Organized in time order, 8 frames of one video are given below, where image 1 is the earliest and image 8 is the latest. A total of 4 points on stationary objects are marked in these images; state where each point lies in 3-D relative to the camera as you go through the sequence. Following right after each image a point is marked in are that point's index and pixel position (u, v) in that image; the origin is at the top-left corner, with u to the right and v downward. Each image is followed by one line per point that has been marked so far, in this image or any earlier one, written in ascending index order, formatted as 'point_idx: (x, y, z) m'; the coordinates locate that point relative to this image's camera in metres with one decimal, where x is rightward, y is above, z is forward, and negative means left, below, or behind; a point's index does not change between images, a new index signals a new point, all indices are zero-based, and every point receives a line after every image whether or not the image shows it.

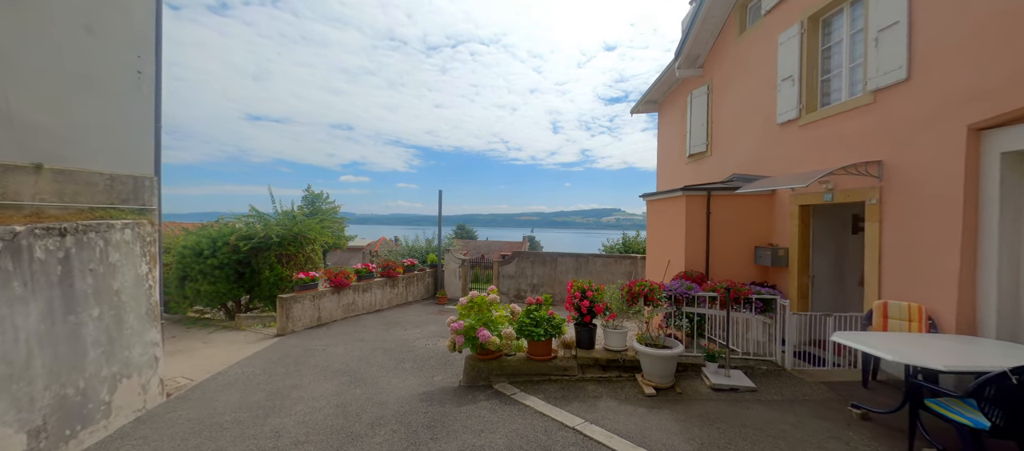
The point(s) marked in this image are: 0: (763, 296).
0: (+2.7, -0.8, +3.9) m
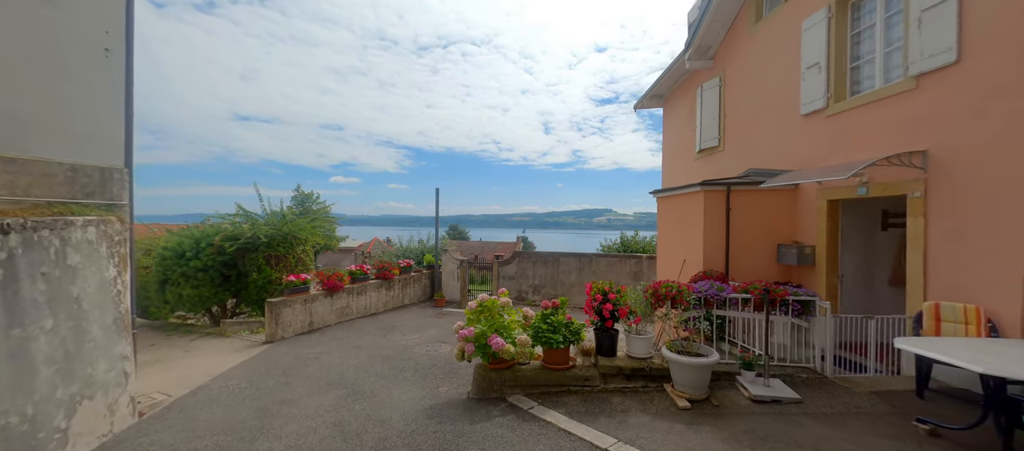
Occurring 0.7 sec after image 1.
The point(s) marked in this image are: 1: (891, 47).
0: (+2.9, -0.7, +3.6) m
1: (+4.3, +2.0, +4.1) m
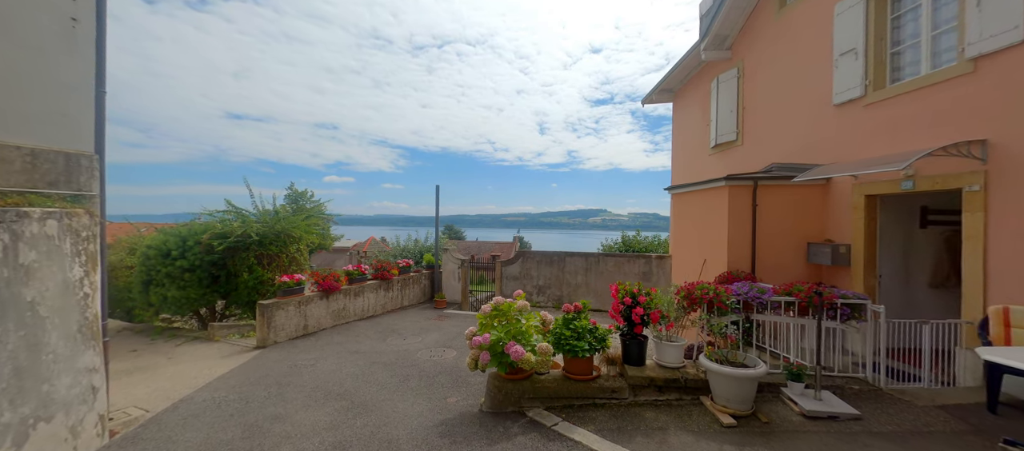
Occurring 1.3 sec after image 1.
0: (+3.1, -0.7, +3.3) m
1: (+4.5, +2.0, +3.8) m
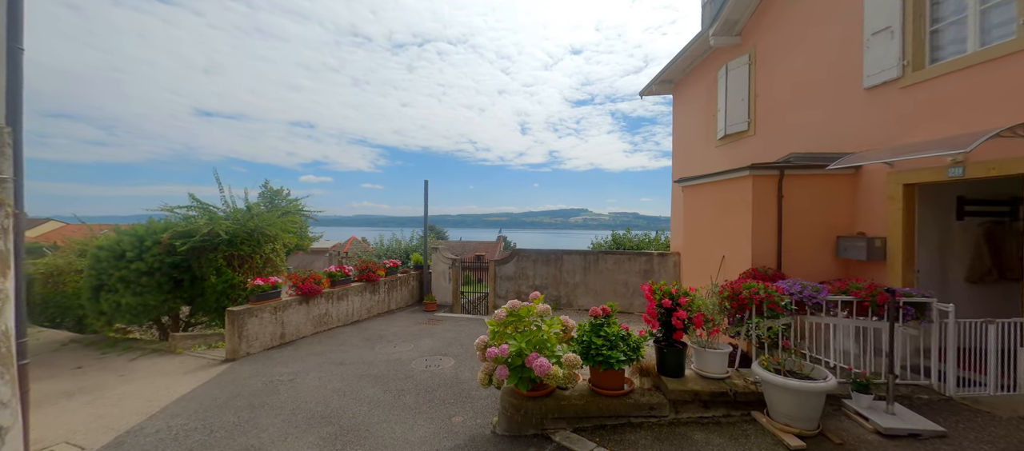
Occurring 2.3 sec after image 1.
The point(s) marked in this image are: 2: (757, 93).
0: (+3.3, -0.6, +2.9) m
1: (+4.6, +2.1, +3.5) m
2: (+4.1, +2.2, +6.1) m
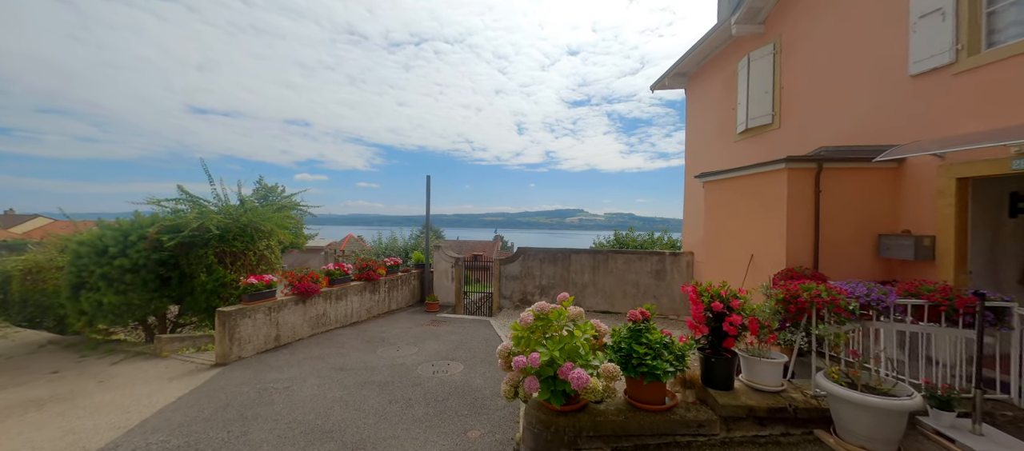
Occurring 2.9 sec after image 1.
0: (+3.5, -0.6, +2.6) m
1: (+4.8, +2.2, +3.2) m
2: (+4.3, +2.3, +5.8) m
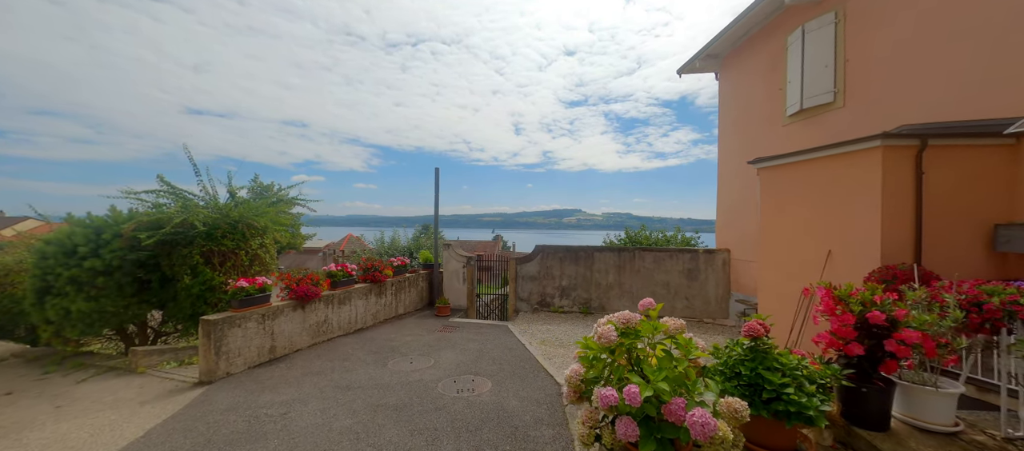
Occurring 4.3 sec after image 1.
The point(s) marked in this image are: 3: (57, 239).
0: (+3.9, -0.4, +1.9) m
1: (+5.2, +2.3, +2.5) m
2: (+4.7, +2.4, +5.1) m
3: (-6.8, -0.2, +5.3) m
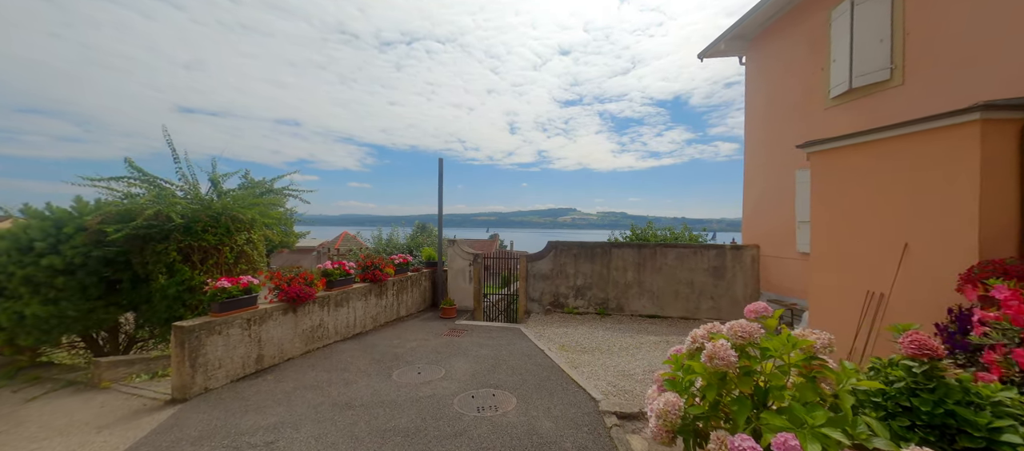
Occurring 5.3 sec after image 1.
0: (+4.2, -0.3, +1.4) m
1: (+5.5, +2.4, +1.9) m
2: (+5.0, +2.5, +4.6) m
3: (-6.5, -0.1, +4.7) m
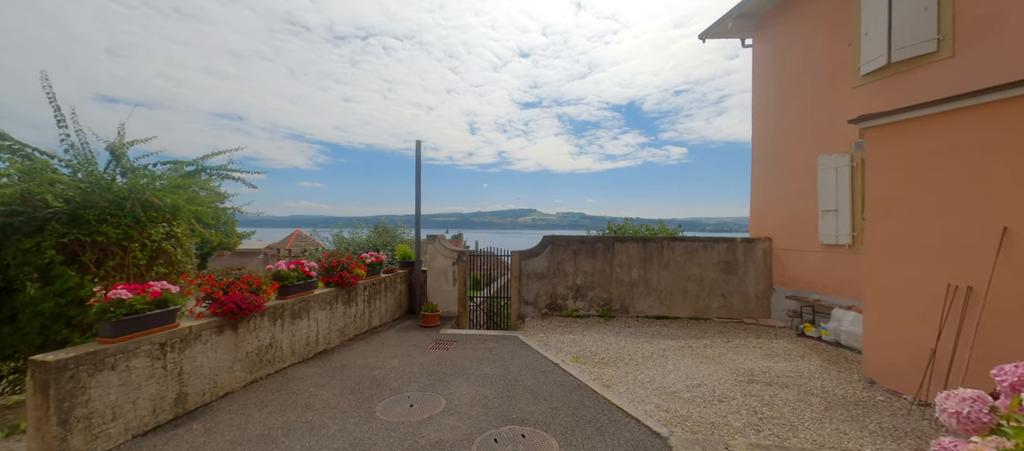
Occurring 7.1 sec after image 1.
0: (+4.7, -0.2, +0.9) m
1: (+5.9, +2.6, +1.6) m
2: (+5.1, +2.7, +4.1) m
3: (-6.3, 0.0, +3.0) m
